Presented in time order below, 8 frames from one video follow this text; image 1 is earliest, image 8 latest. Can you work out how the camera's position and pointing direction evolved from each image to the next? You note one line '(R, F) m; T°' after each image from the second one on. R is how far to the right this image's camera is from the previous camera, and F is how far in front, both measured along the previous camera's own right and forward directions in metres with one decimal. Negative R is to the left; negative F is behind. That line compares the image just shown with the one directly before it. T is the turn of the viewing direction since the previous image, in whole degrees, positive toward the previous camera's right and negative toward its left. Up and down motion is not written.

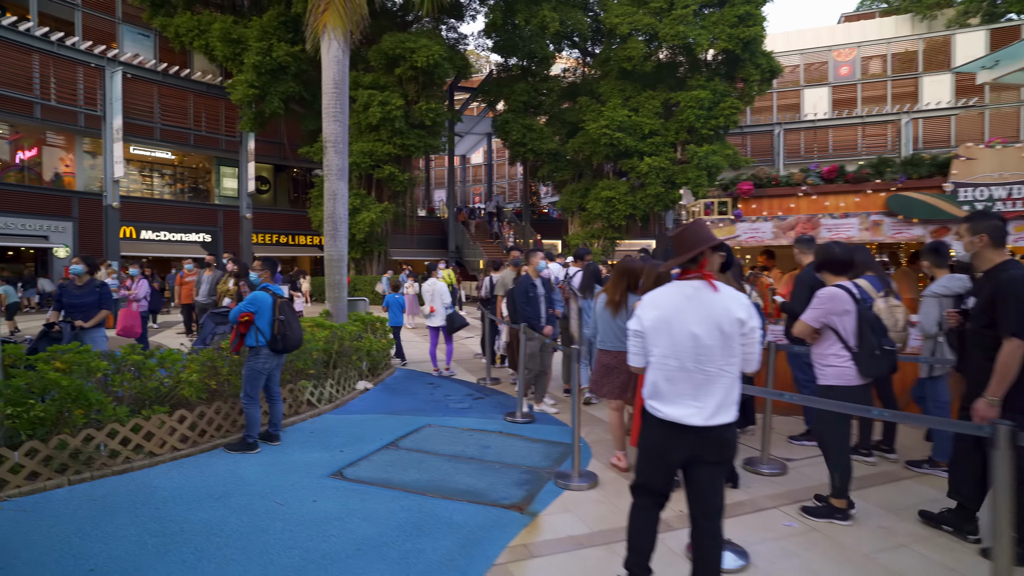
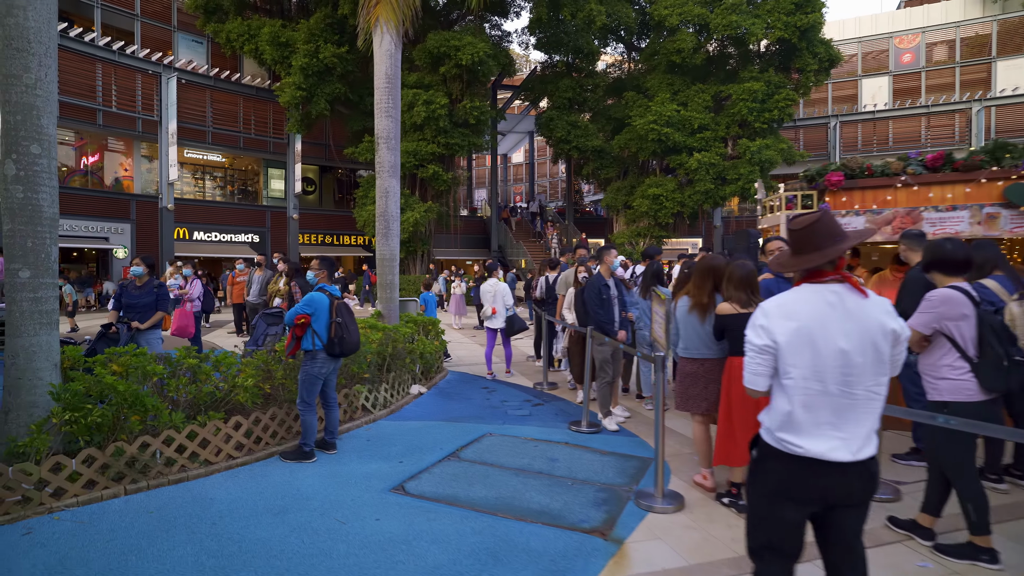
(-0.3, +0.4) m; -4°
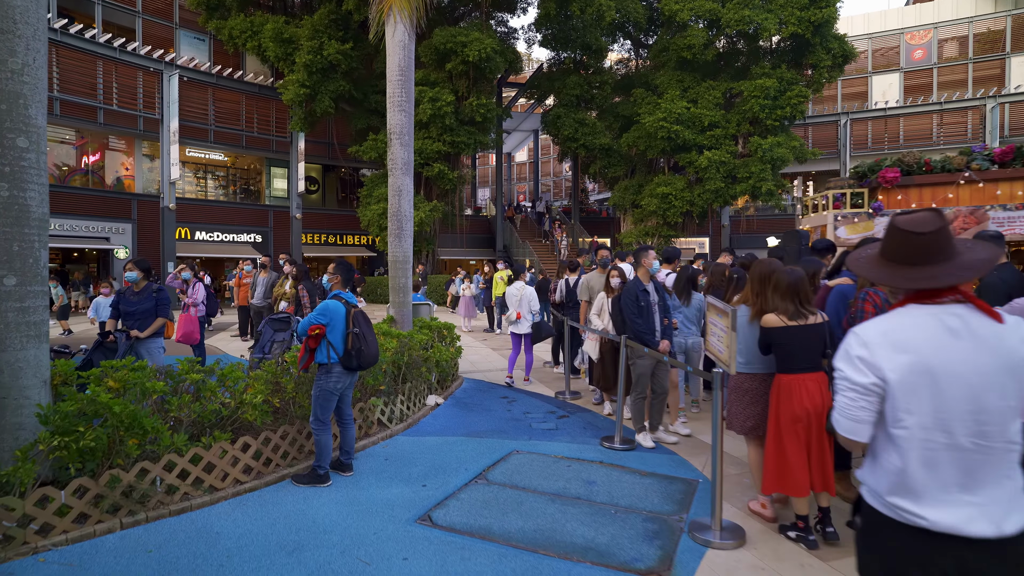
(-0.3, +0.4) m; 0°
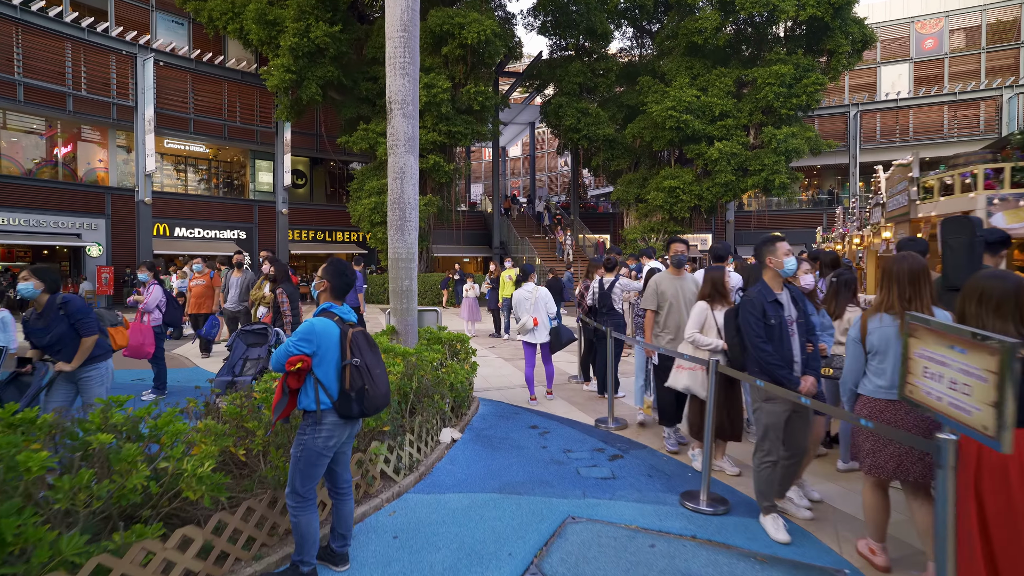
(-0.4, +1.5) m; +1°
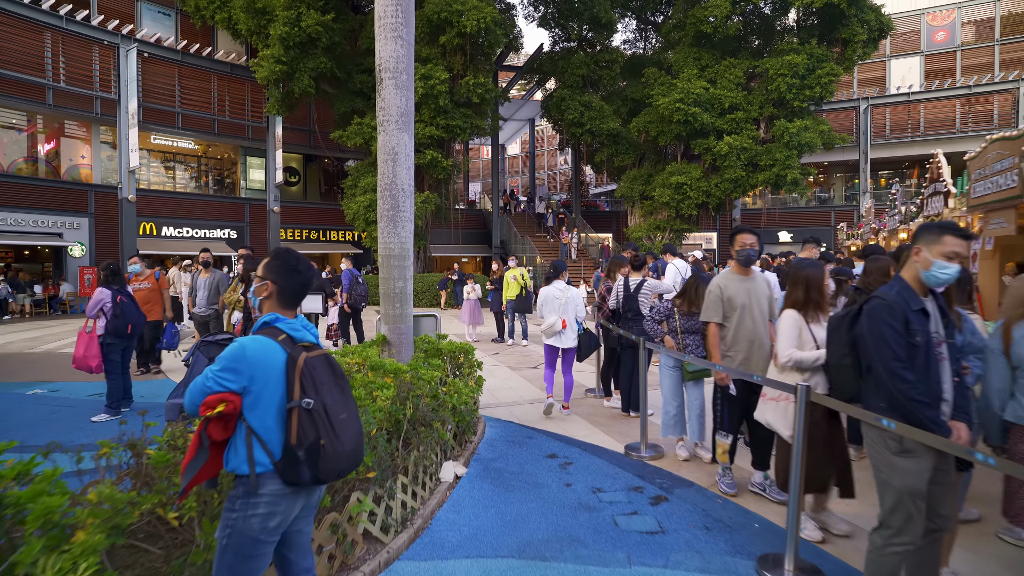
(-0.1, +1.0) m; 0°
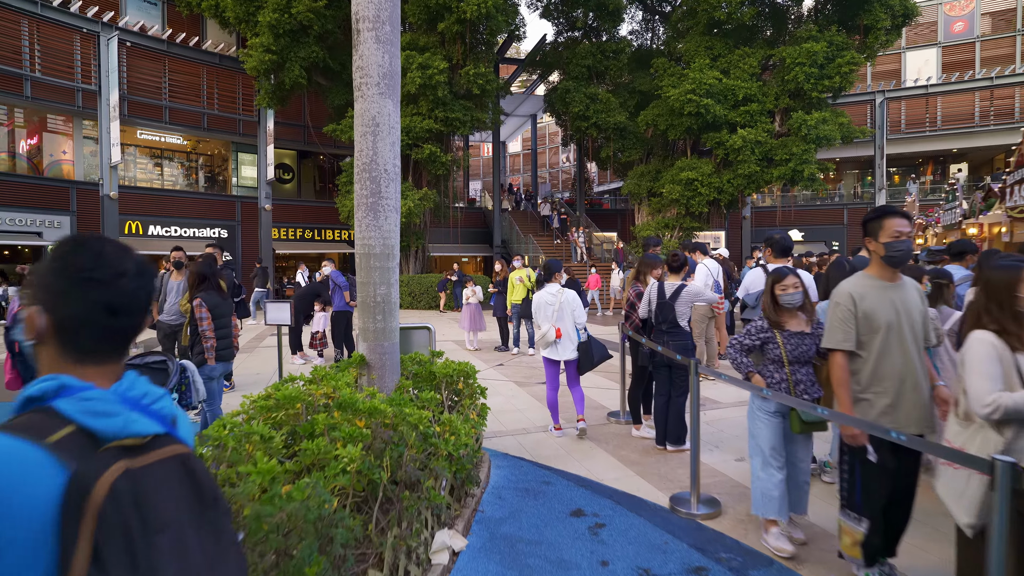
(-0.1, +1.2) m; 0°
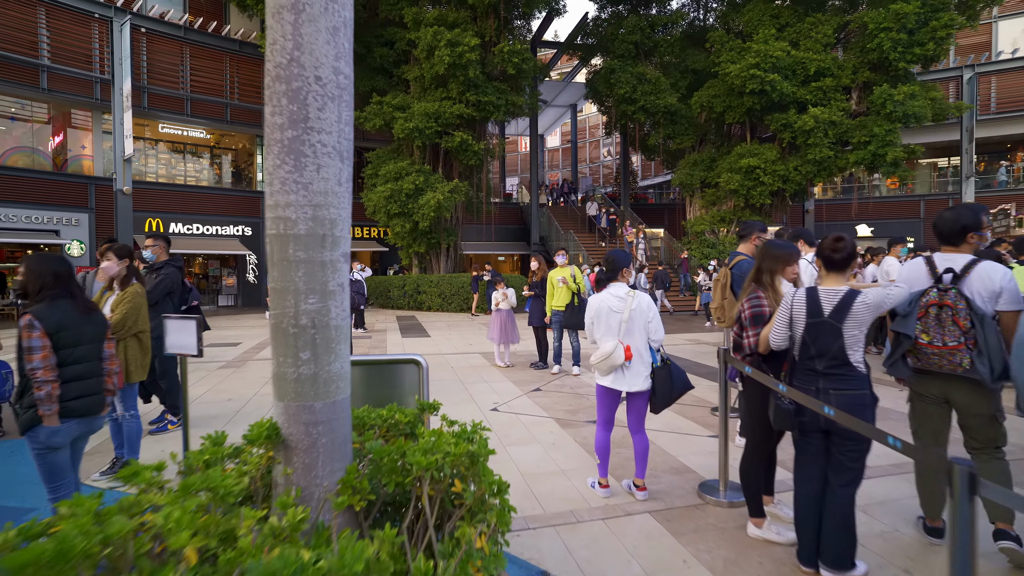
(0.0, +2.1) m; -4°
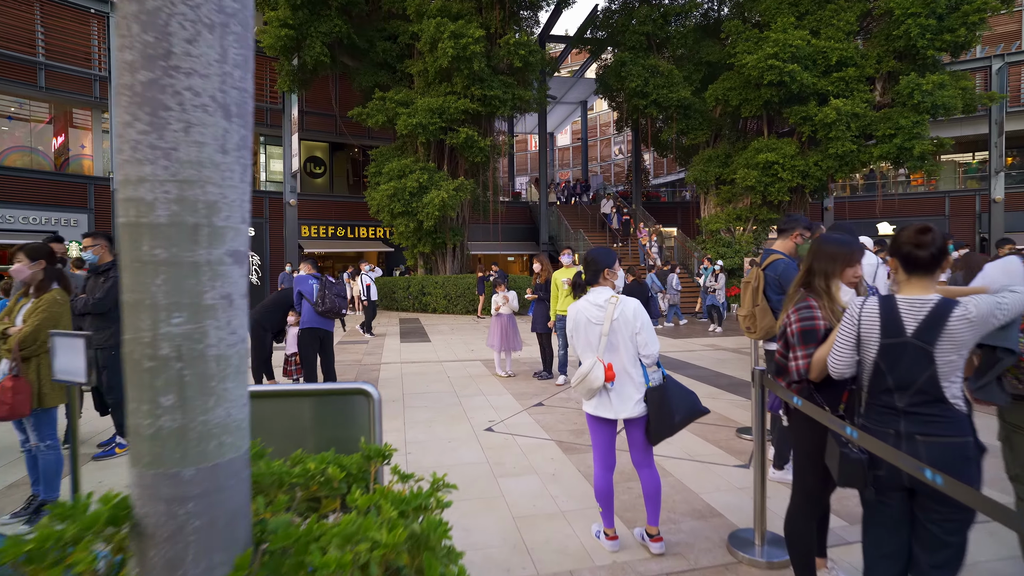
(+0.2, +0.8) m; -1°
